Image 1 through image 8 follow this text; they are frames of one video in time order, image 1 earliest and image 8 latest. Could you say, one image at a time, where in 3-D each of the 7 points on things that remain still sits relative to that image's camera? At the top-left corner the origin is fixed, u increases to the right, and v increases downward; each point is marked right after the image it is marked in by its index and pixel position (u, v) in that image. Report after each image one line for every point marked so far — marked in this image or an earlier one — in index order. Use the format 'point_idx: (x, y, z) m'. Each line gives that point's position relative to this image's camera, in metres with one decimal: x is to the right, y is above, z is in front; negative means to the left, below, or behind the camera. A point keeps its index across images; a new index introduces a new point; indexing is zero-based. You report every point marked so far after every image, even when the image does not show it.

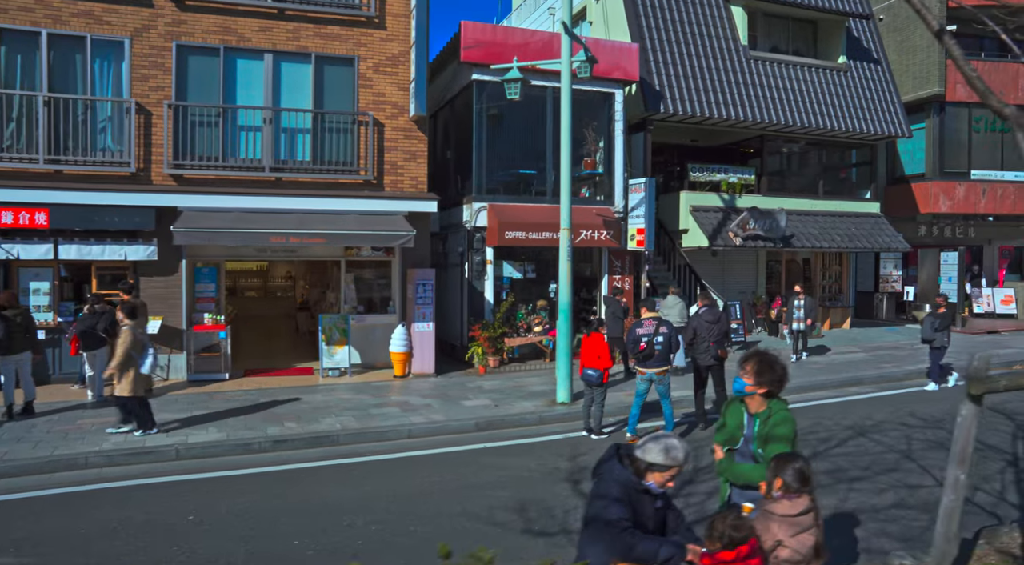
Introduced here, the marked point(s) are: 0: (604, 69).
0: (+1.7, +4.2, +13.7) m
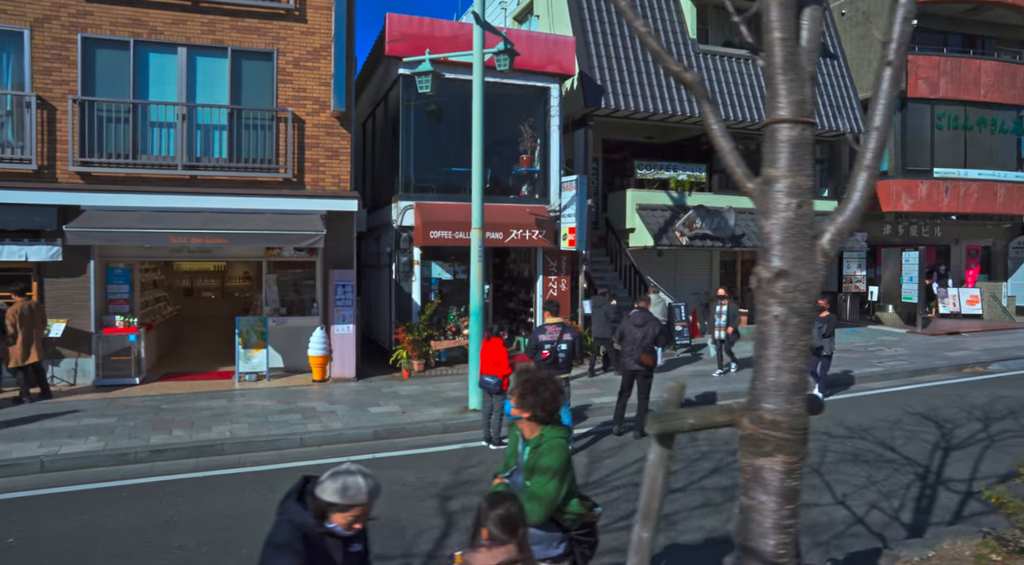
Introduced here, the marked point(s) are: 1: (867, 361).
0: (+0.5, +4.2, +13.3) m
1: (+7.2, -1.6, +14.2) m
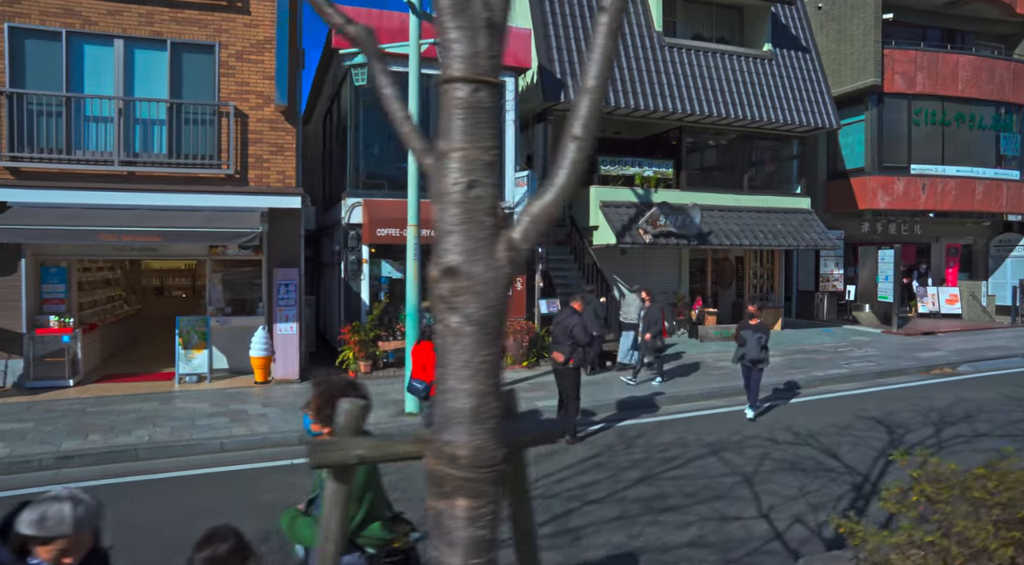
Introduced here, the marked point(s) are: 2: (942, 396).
0: (-0.4, +4.2, +12.9) m
1: (+6.4, -1.6, +13.8) m
2: (+6.7, -1.8, +10.8) m
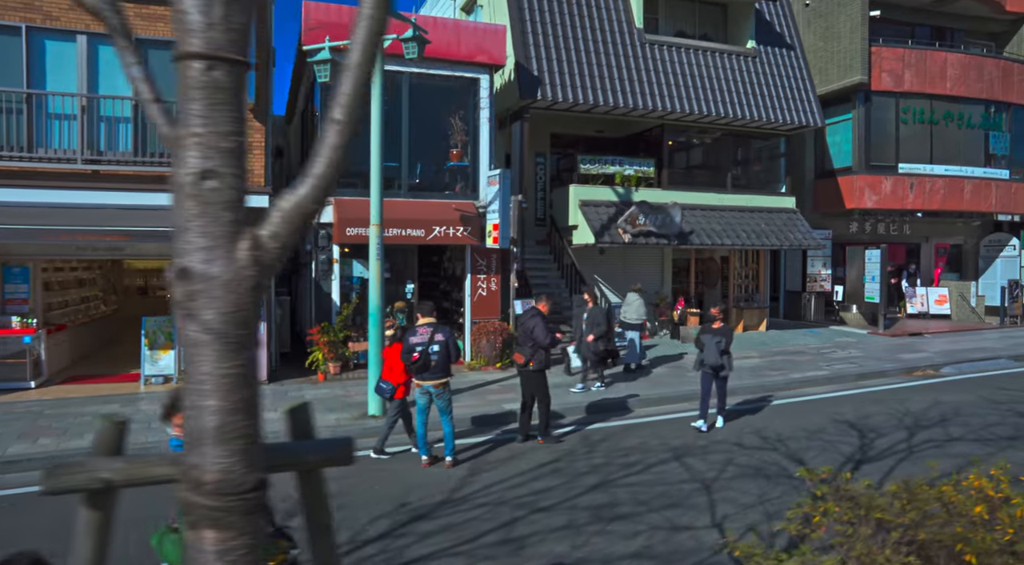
0: (-0.9, +4.2, +12.7) m
1: (+5.9, -1.6, +13.6) m
2: (+6.3, -1.8, +10.6) m
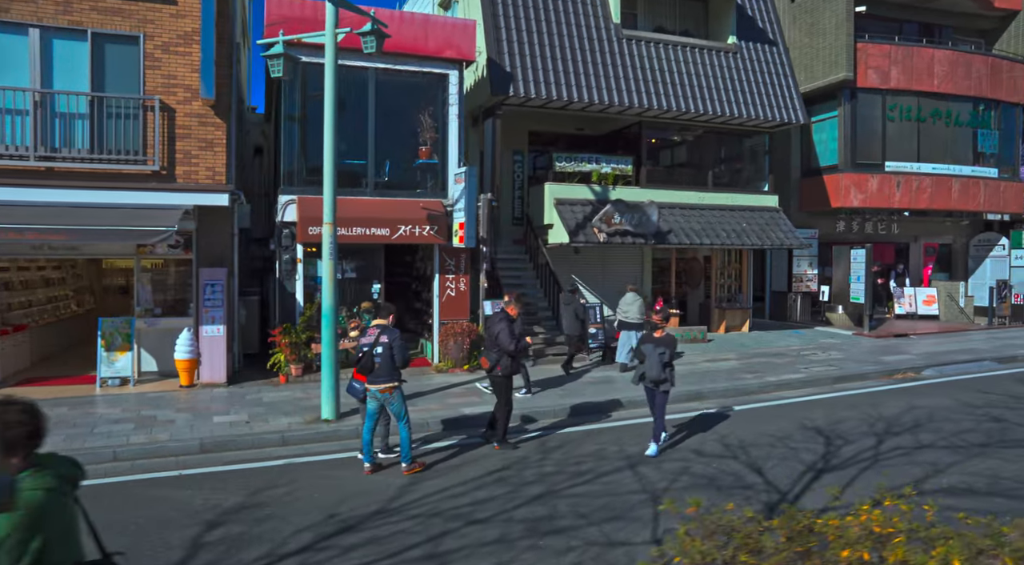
0: (-1.4, +4.2, +12.4) m
1: (+5.4, -1.6, +13.3) m
2: (+5.7, -1.8, +10.3) m
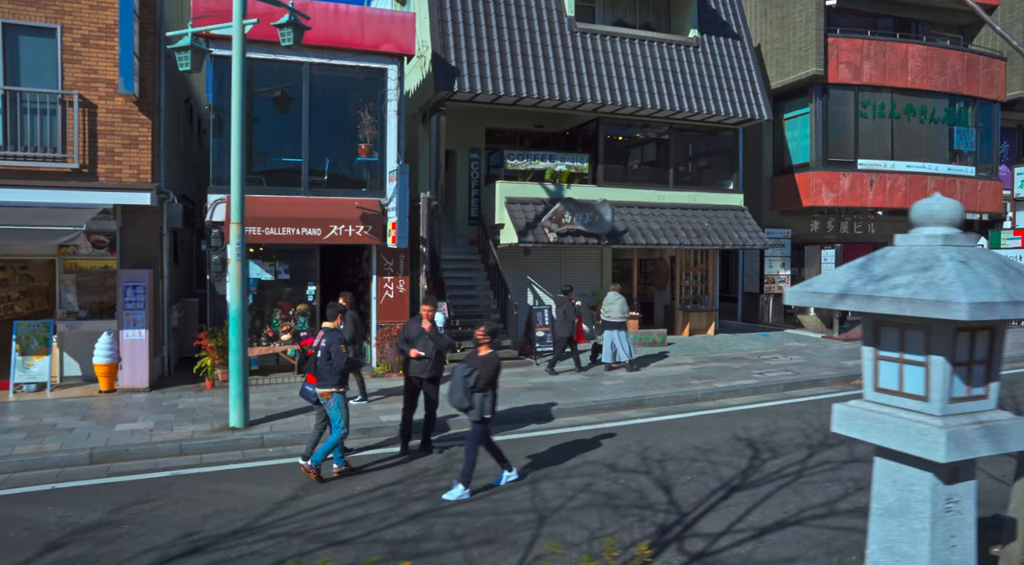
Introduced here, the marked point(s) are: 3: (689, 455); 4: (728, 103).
0: (-2.4, +4.2, +12.0) m
1: (+4.4, -1.6, +12.8) m
2: (+4.7, -1.8, +9.8) m
3: (+2.0, -1.9, +7.8) m
4: (+4.8, +3.9, +15.2) m
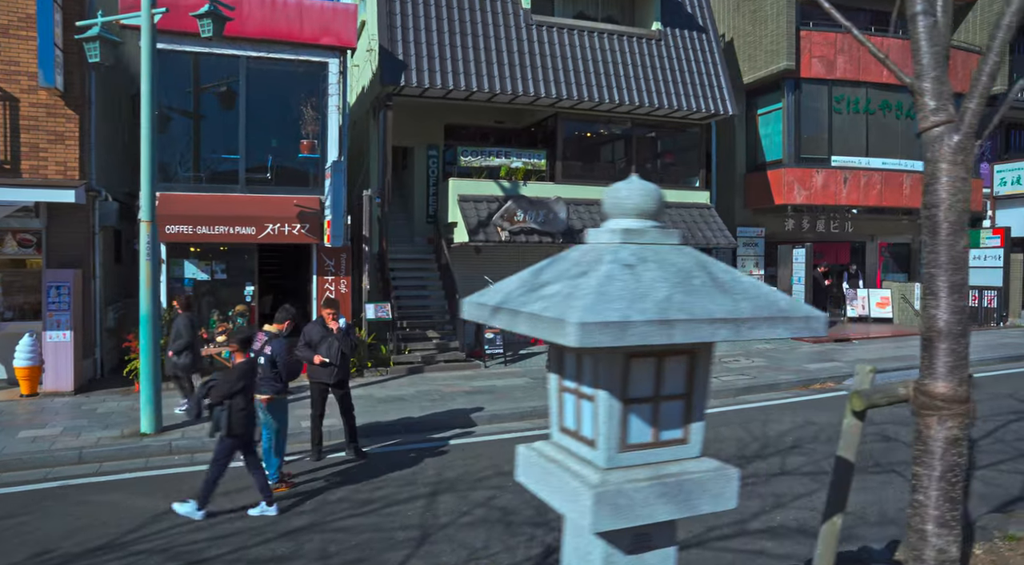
0: (-3.4, +4.2, +11.5) m
1: (+3.4, -1.6, +12.4) m
2: (+3.7, -1.9, +9.4) m
3: (+1.1, -2.0, +7.4) m
4: (+3.9, +3.9, +14.8) m
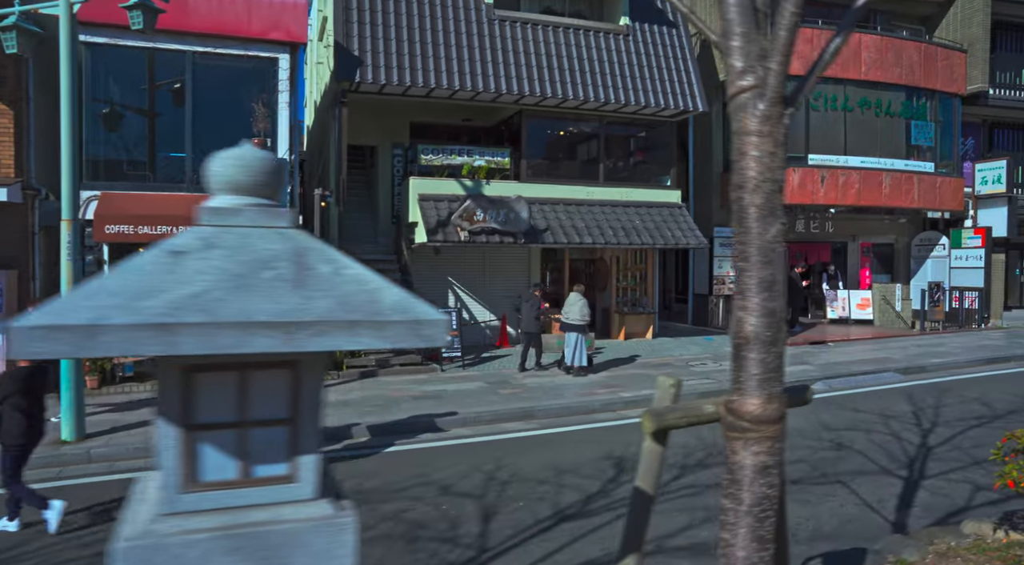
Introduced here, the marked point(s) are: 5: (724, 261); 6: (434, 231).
0: (-4.1, +4.1, +11.2) m
1: (+2.7, -1.7, +12.0) m
2: (+3.0, -1.9, +9.0) m
3: (+0.3, -2.0, +7.0) m
4: (+3.1, +3.9, +14.4) m
5: (+5.4, +0.5, +17.8) m
6: (-1.4, +0.9, +12.4) m
